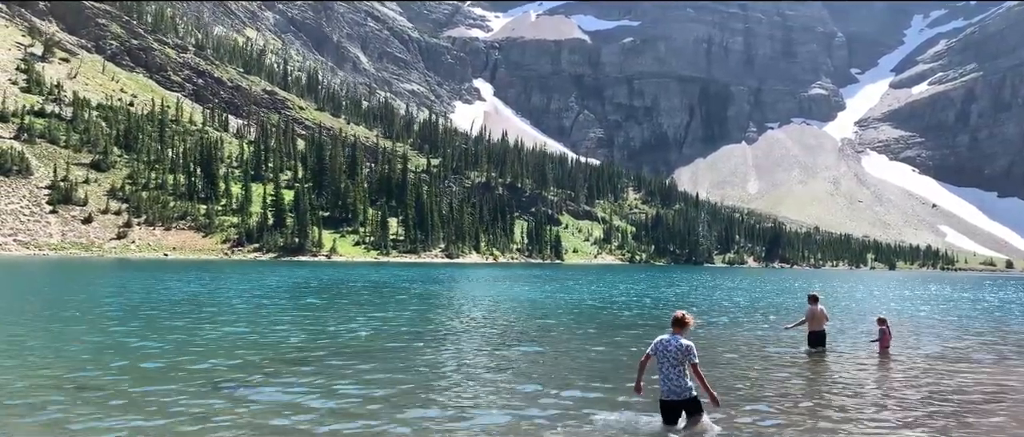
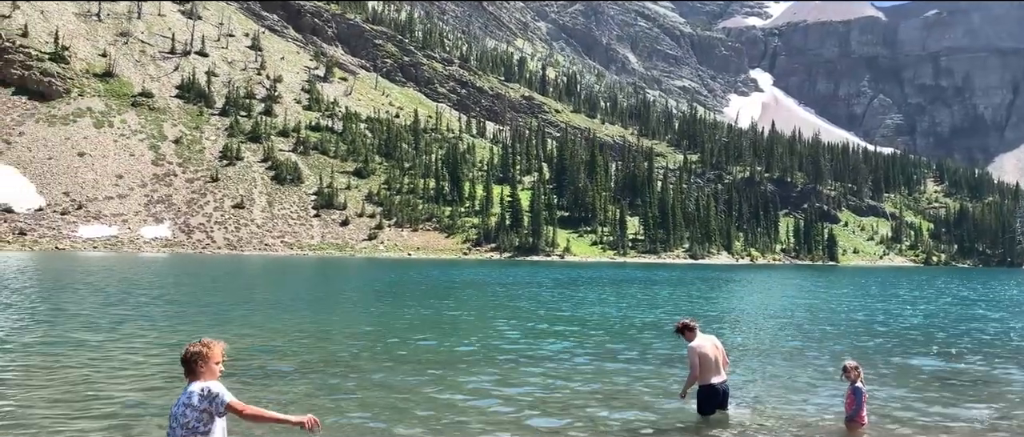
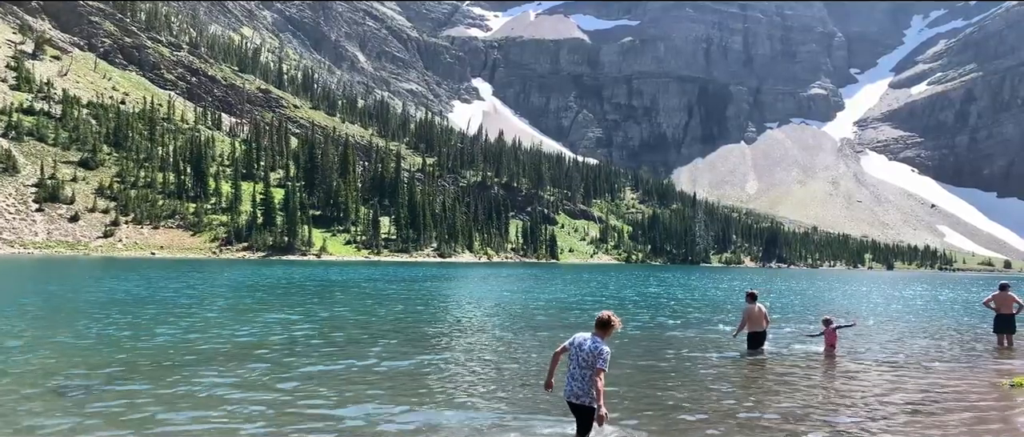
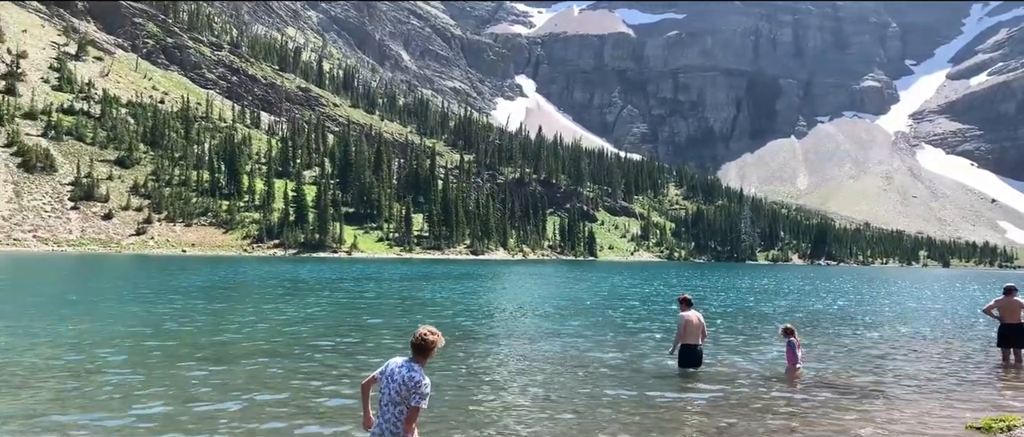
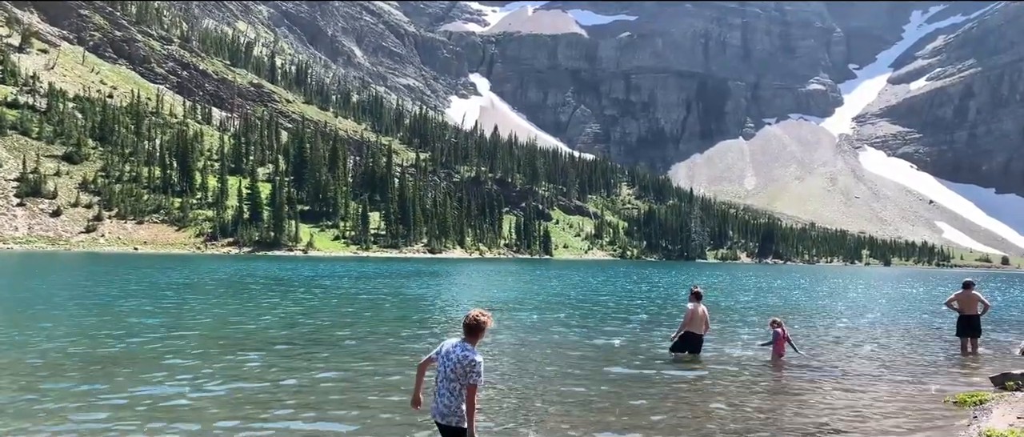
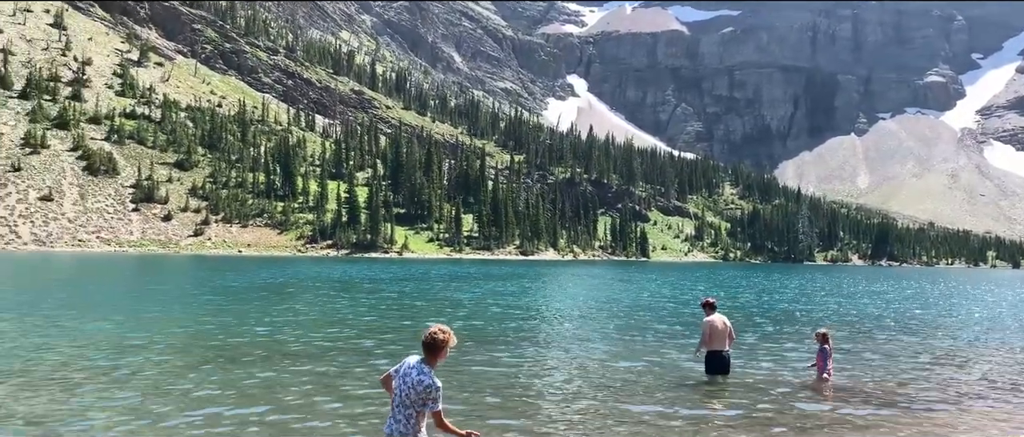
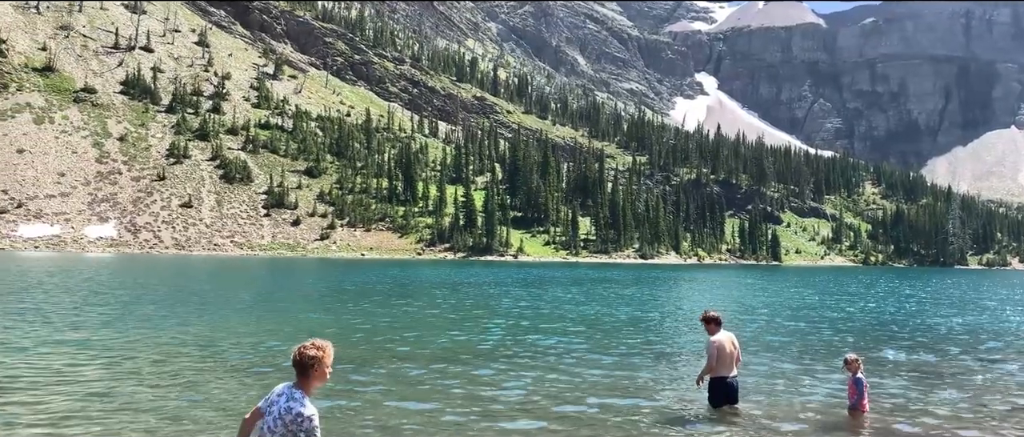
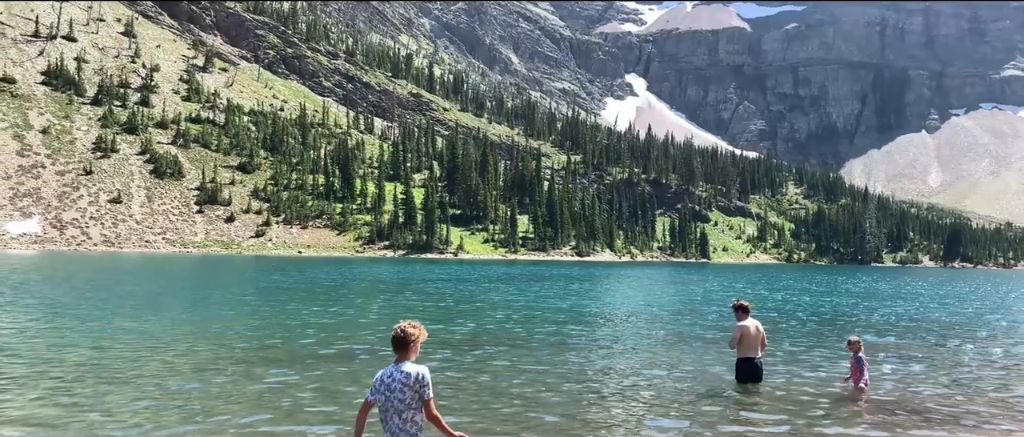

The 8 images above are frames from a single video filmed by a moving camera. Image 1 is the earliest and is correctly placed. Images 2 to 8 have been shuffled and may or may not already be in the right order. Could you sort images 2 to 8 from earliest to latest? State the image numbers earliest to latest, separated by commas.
3, 5, 4, 6, 8, 7, 2
